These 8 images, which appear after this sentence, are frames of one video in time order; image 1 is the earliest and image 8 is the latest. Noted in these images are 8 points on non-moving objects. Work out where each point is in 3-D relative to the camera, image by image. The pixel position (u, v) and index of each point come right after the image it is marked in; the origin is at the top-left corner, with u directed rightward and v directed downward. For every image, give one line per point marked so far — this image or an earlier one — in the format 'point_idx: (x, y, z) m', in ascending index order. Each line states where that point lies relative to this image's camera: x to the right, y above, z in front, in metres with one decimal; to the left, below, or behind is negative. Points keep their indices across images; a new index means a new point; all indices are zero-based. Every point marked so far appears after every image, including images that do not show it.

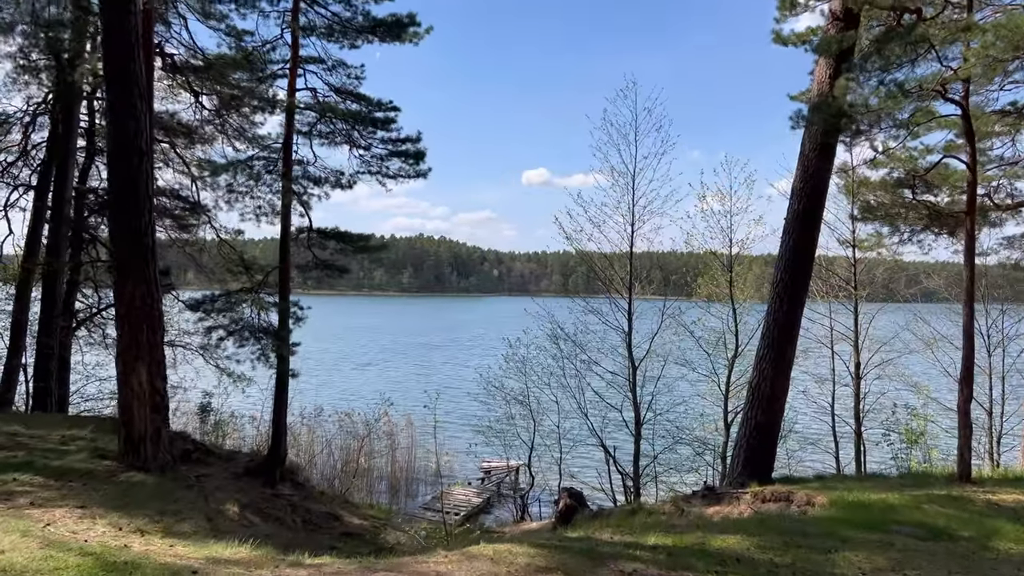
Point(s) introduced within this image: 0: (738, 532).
0: (+1.7, -1.8, +5.9) m
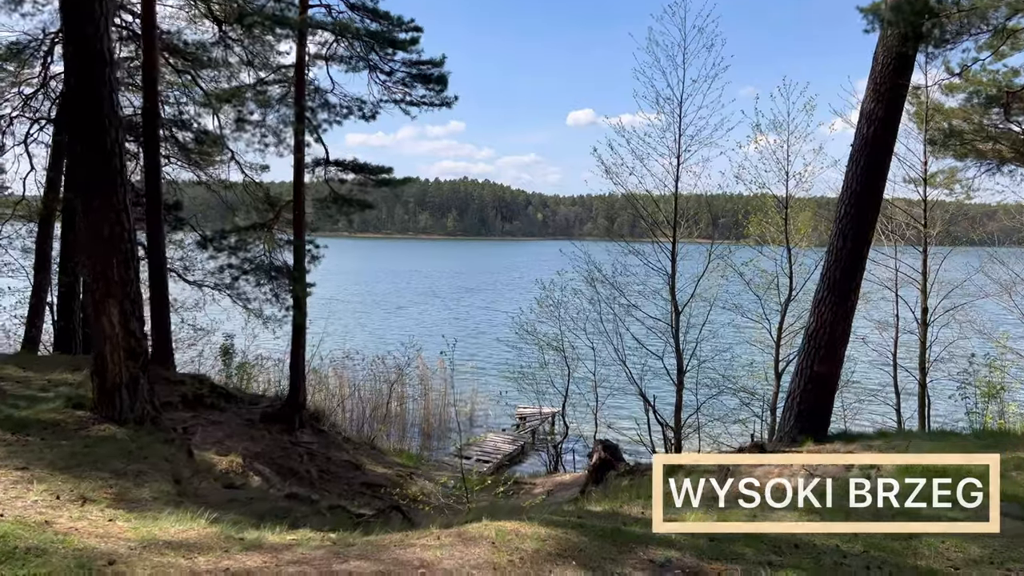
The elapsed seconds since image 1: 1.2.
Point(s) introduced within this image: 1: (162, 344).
0: (+1.8, -1.4, +5.0) m
1: (-4.8, -0.8, +11.1) m
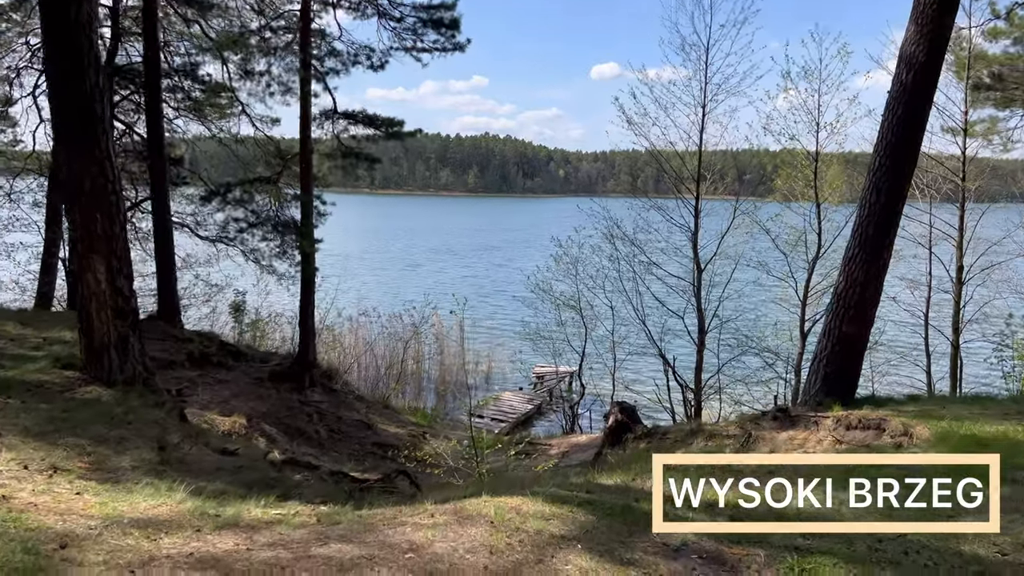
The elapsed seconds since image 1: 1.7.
0: (+1.8, -1.1, +4.6) m
1: (-4.6, -0.2, +10.9) m
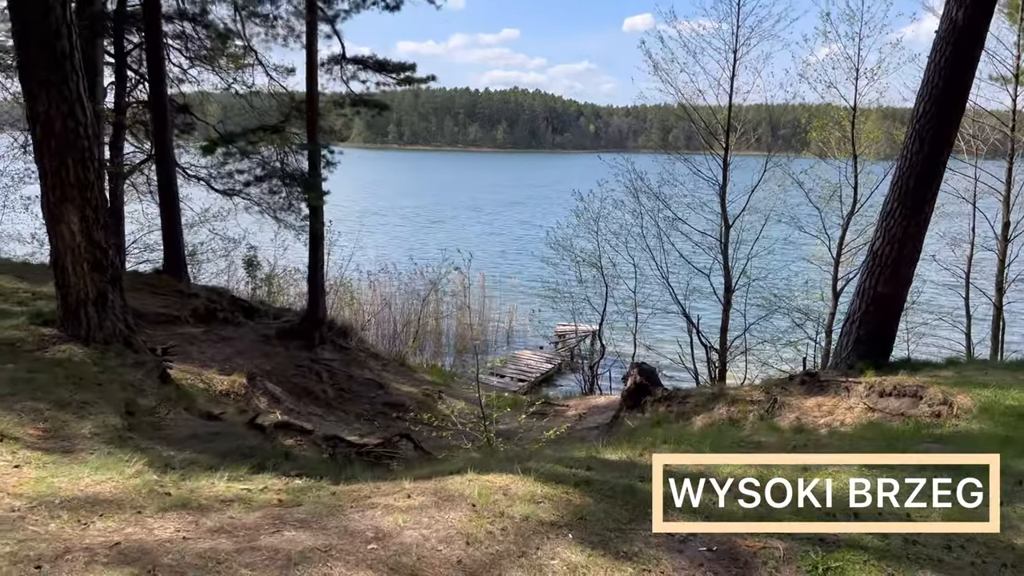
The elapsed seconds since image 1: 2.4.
0: (+1.8, -0.9, +4.2) m
1: (-4.4, +0.4, +10.6) m
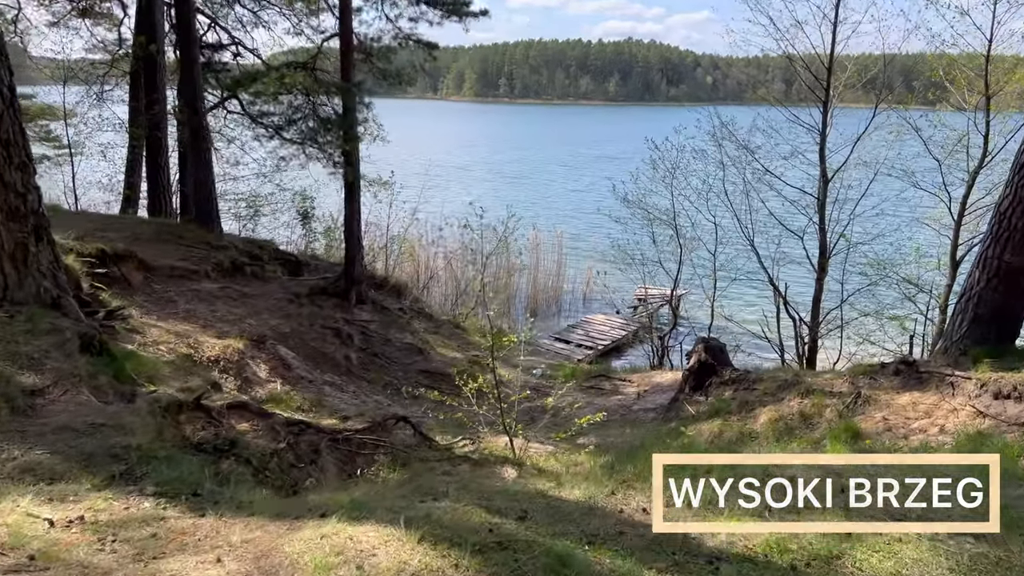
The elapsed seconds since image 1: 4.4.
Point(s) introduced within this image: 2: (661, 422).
0: (+1.5, -0.8, +2.9) m
1: (-3.8, +1.0, +9.9) m
2: (+1.5, -1.3, +8.2) m
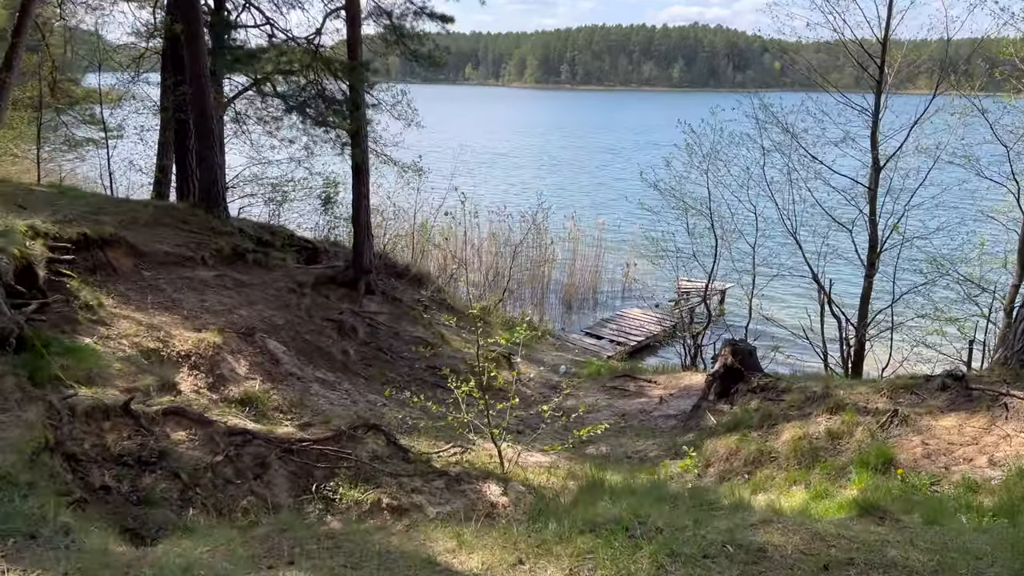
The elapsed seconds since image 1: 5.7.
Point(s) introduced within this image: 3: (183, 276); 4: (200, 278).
0: (+1.2, -0.9, +2.1) m
1: (-3.6, +1.2, +9.6) m
2: (+1.5, -1.3, +7.5) m
3: (-3.2, +0.1, +7.8) m
4: (-3.0, +0.1, +7.9) m
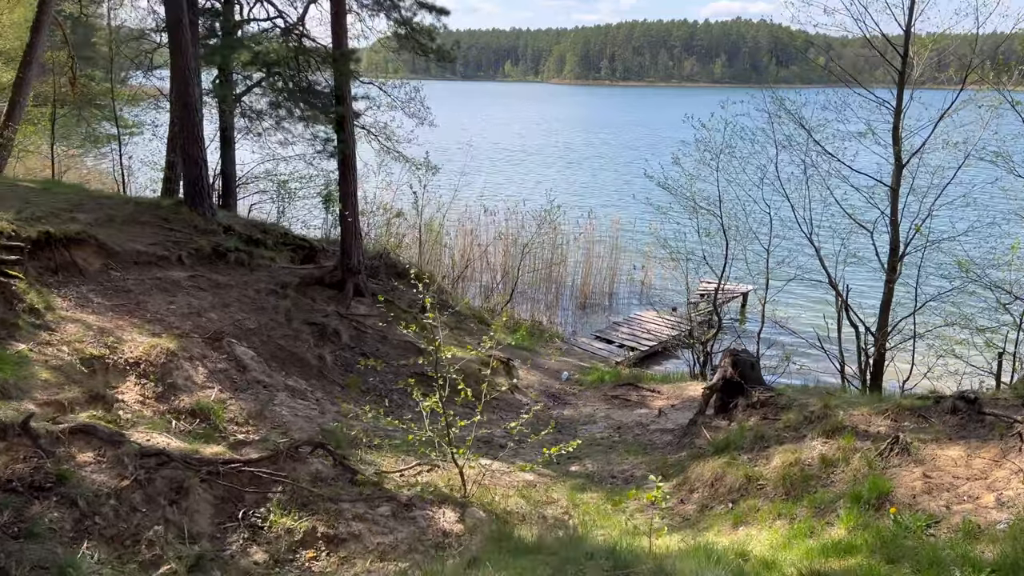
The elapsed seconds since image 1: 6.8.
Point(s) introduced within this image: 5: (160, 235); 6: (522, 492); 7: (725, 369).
0: (+0.7, -0.9, +1.6) m
1: (-3.6, +1.2, +9.3) m
2: (+1.4, -1.4, +6.9) m
3: (-3.3, +0.1, +7.5) m
4: (-3.2, +0.1, +7.6) m
5: (-3.6, +0.5, +8.3) m
6: (+0.1, -1.4, +5.8) m
7: (+1.9, -0.7, +7.2) m
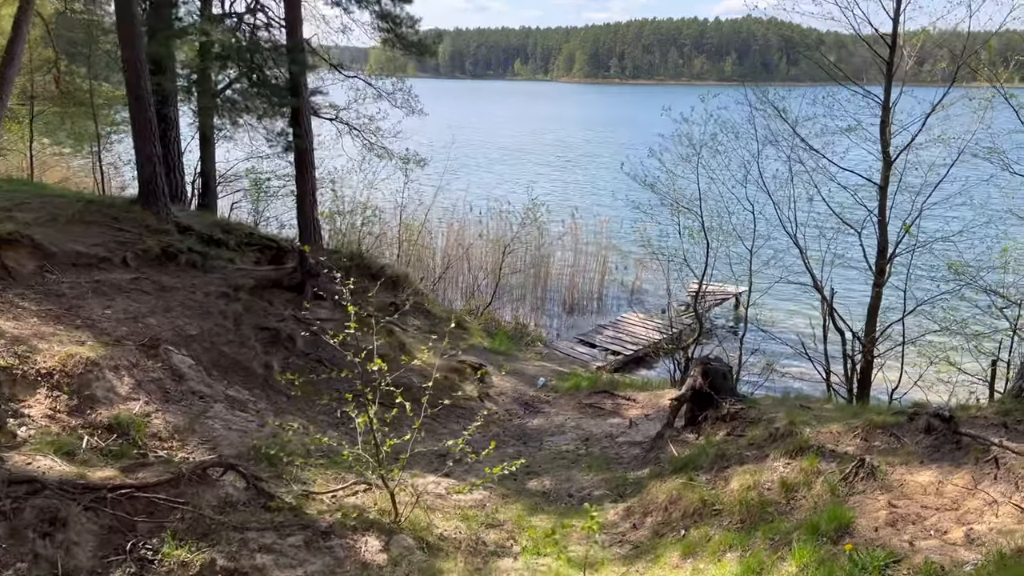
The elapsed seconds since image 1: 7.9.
0: (+0.3, -1.0, +1.2) m
1: (-3.9, +1.1, +8.9) m
2: (+1.0, -1.4, +6.5) m
3: (-3.6, +0.1, +7.1) m
4: (-3.5, +0.1, +7.2) m
5: (-3.9, +0.5, +7.9) m
6: (-0.3, -1.5, +5.4) m
7: (+1.5, -0.8, +6.8) m
